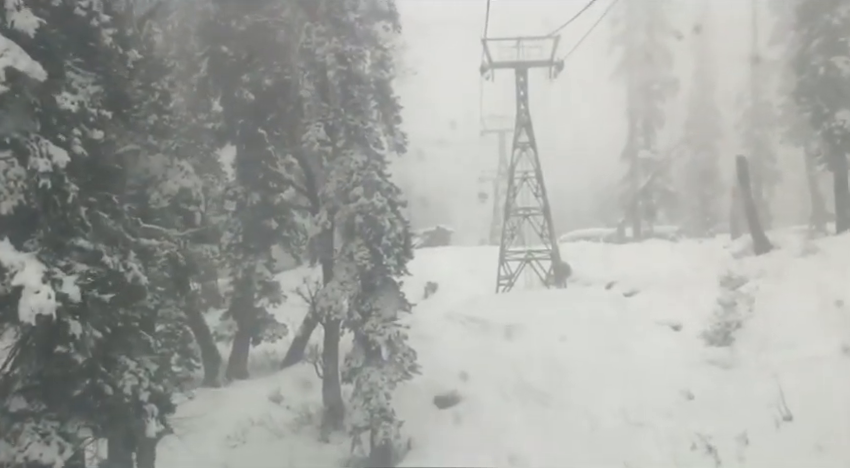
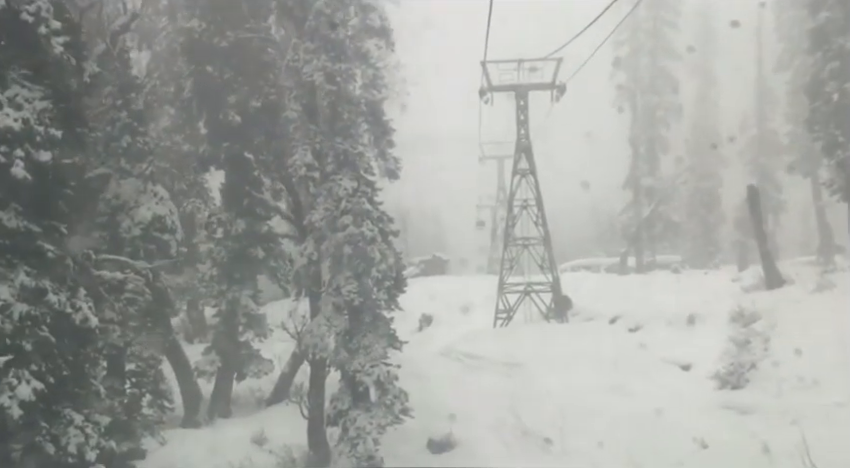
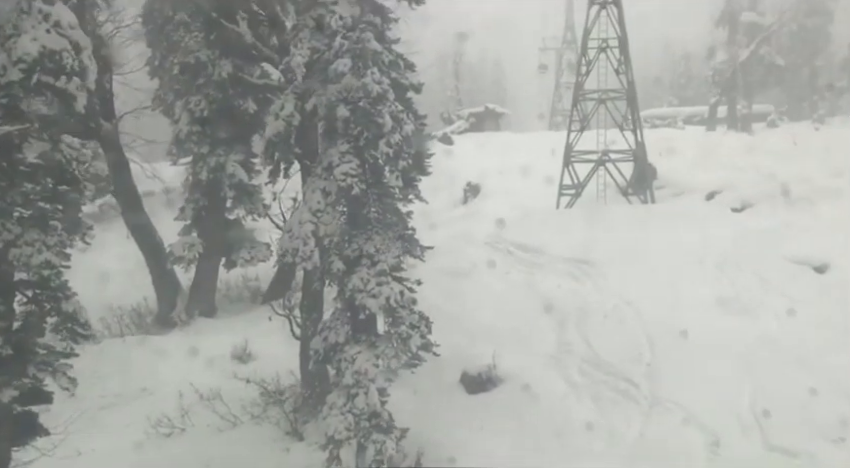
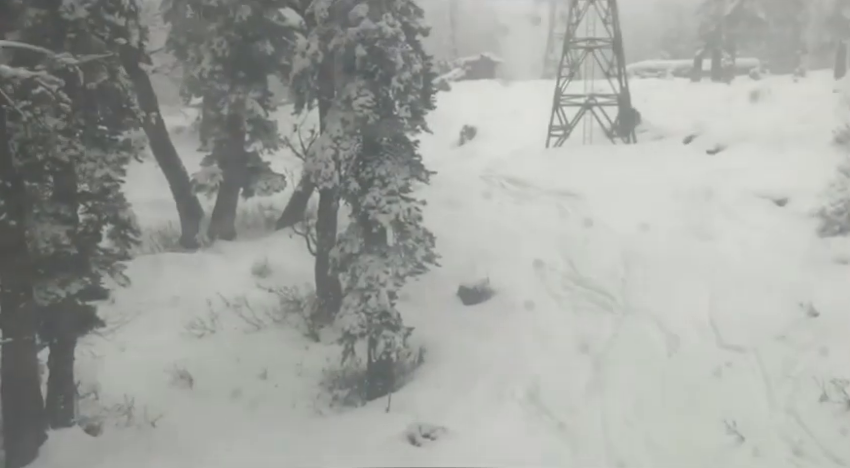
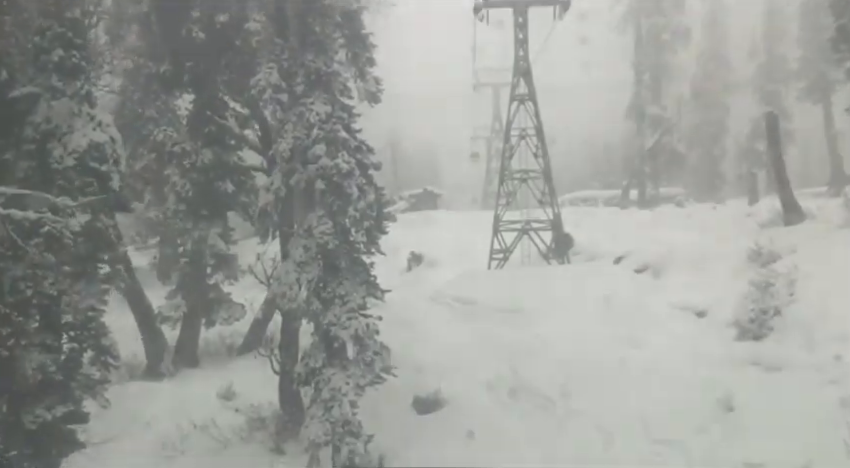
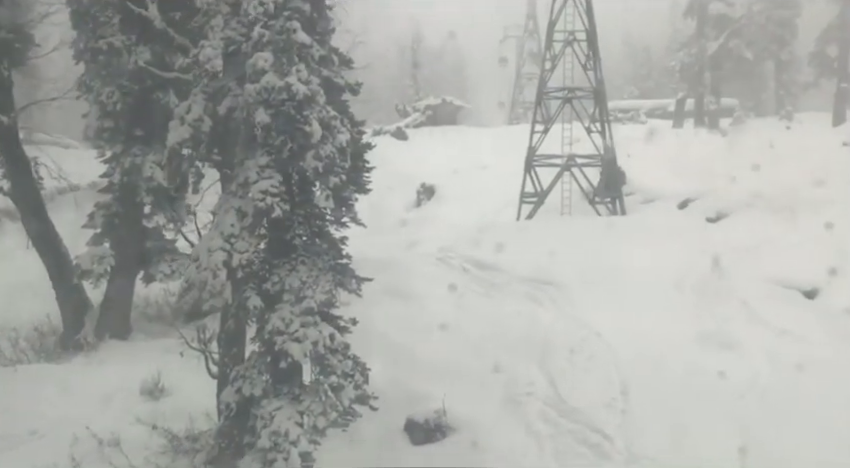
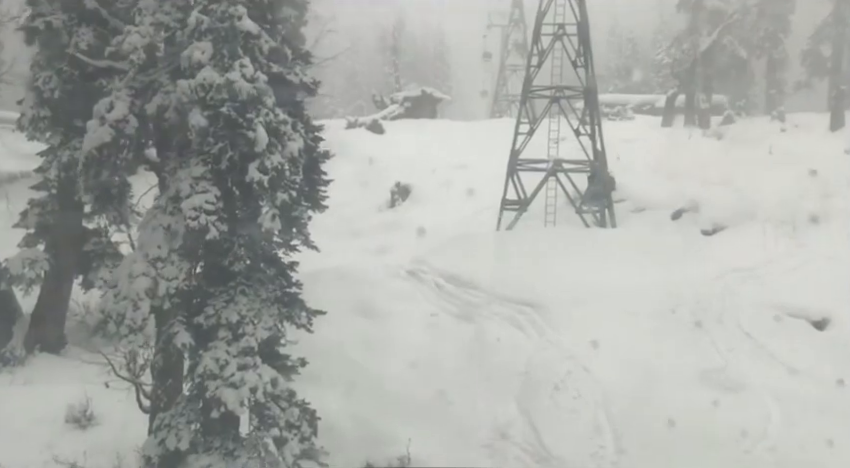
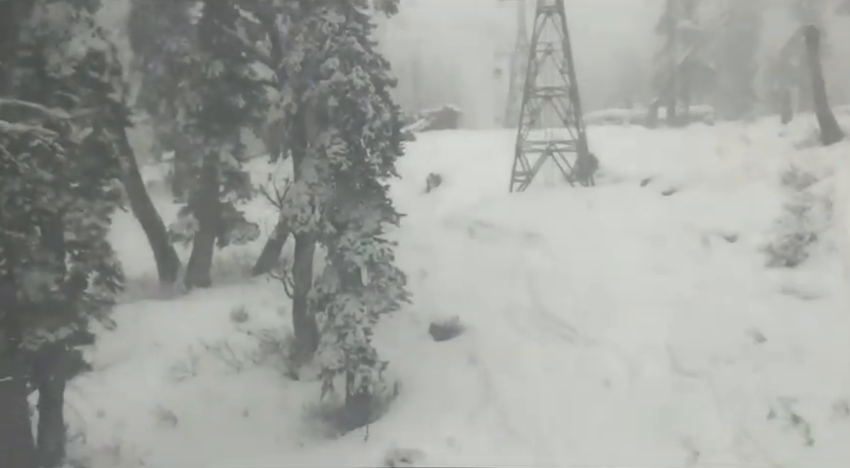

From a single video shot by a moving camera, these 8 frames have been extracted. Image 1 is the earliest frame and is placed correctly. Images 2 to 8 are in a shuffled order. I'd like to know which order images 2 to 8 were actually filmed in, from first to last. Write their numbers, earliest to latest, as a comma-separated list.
2, 5, 8, 4, 3, 6, 7
